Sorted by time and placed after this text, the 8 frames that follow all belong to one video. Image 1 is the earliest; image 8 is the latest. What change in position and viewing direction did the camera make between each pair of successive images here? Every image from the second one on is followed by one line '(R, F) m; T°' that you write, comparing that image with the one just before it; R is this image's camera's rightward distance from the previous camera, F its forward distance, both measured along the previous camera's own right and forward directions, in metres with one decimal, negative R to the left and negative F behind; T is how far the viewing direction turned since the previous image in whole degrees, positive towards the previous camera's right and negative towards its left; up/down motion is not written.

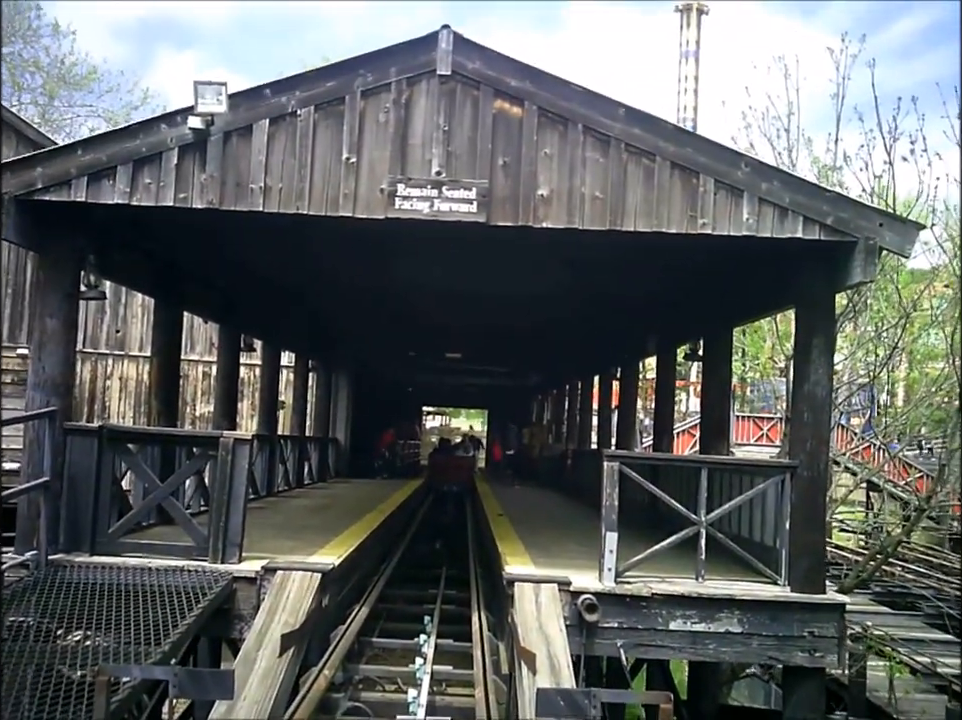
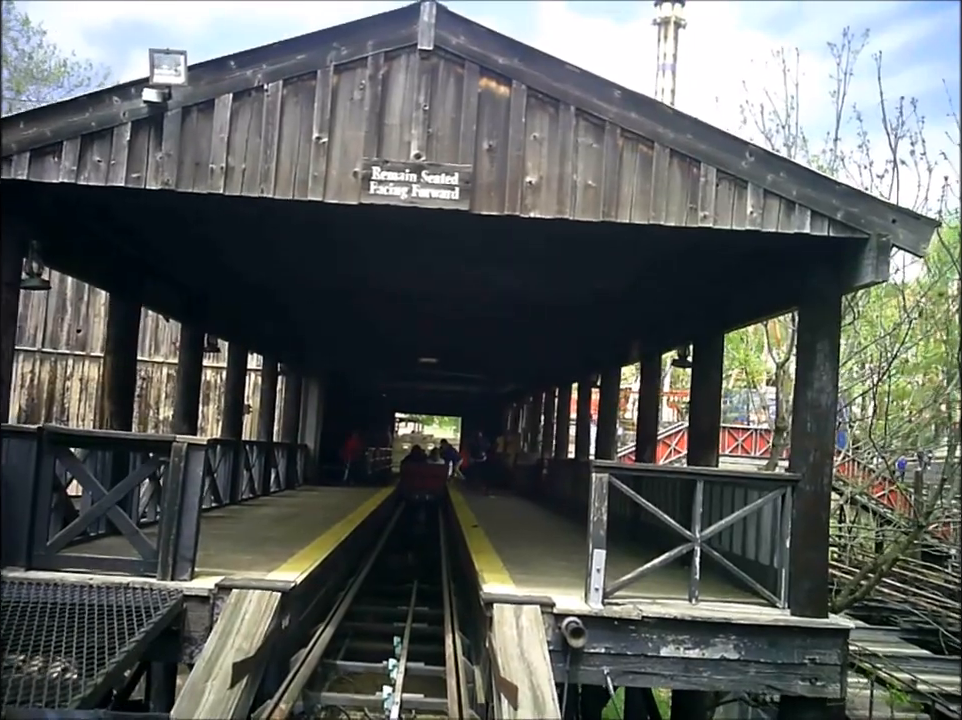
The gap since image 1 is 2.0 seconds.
(0.0, +0.6) m; +2°
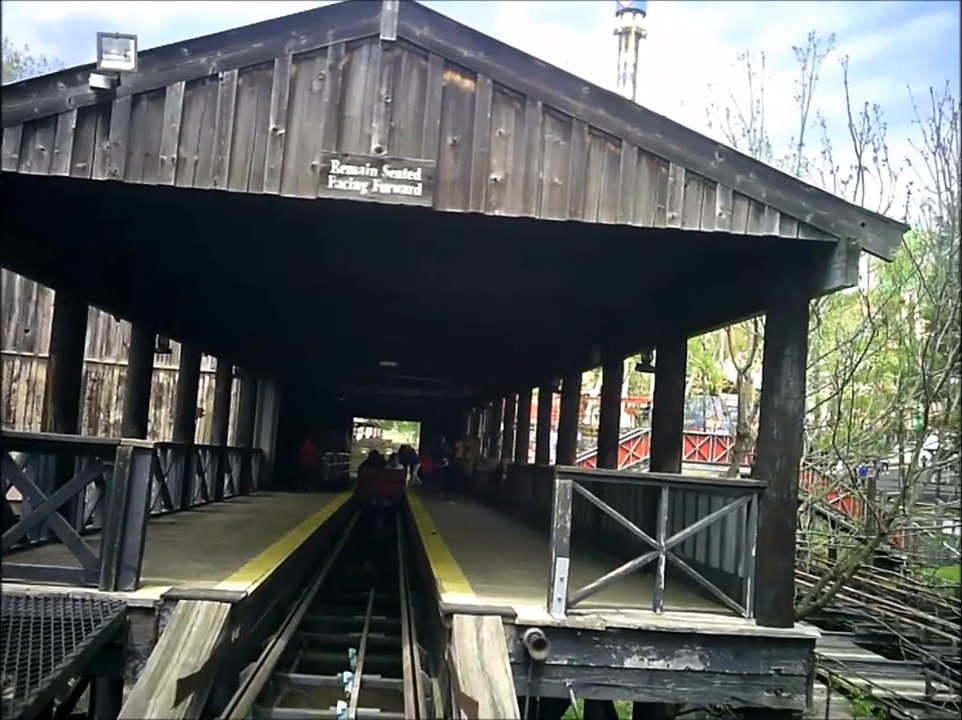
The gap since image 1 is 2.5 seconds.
(0.0, +0.2) m; +2°
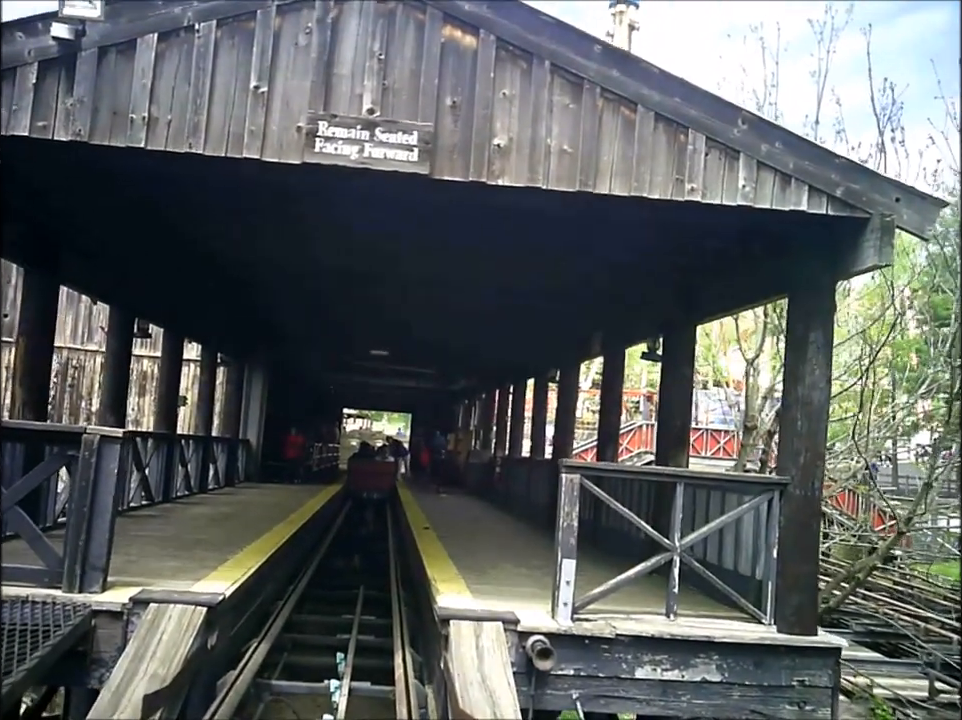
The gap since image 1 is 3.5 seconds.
(-0.1, +0.5) m; +1°
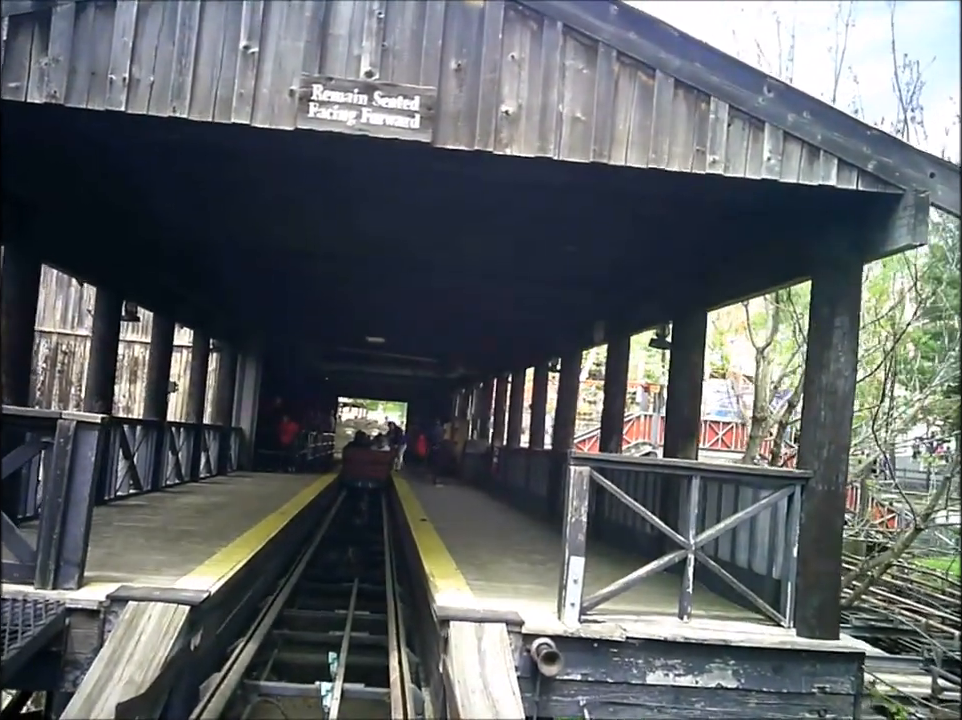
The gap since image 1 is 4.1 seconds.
(0.0, +0.4) m; 0°
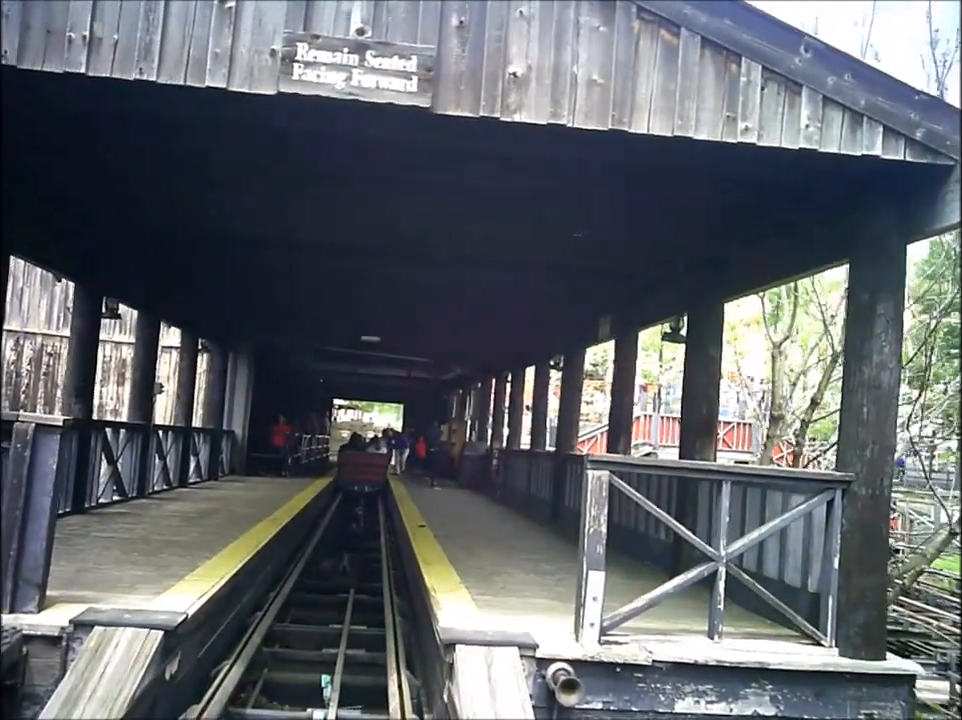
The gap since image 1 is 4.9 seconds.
(-0.1, +0.6) m; 0°
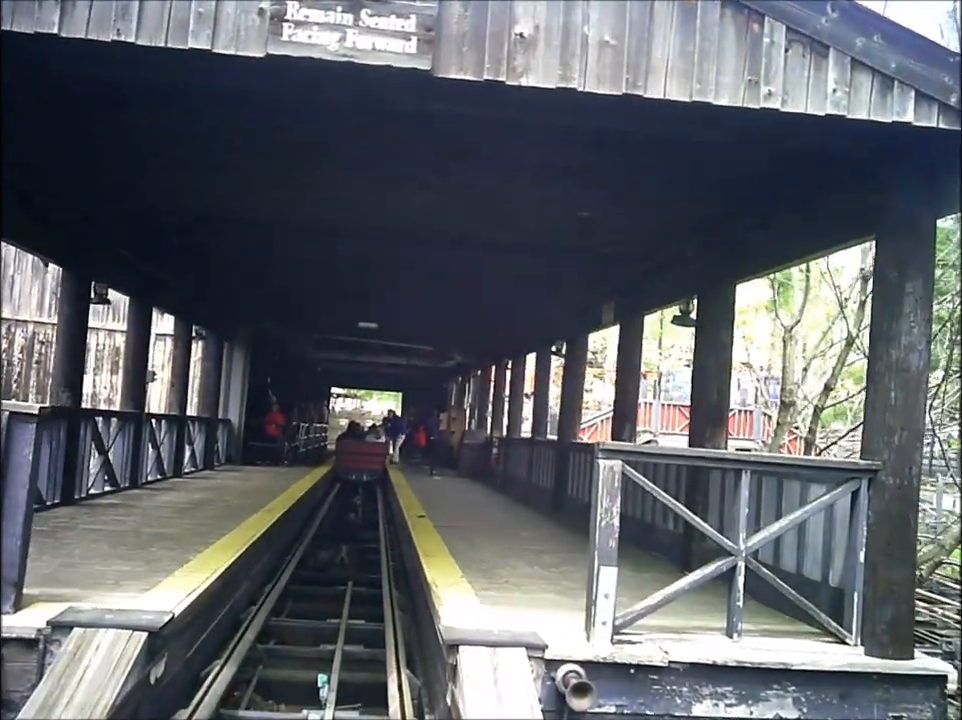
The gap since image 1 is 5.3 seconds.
(0.0, +0.3) m; 0°
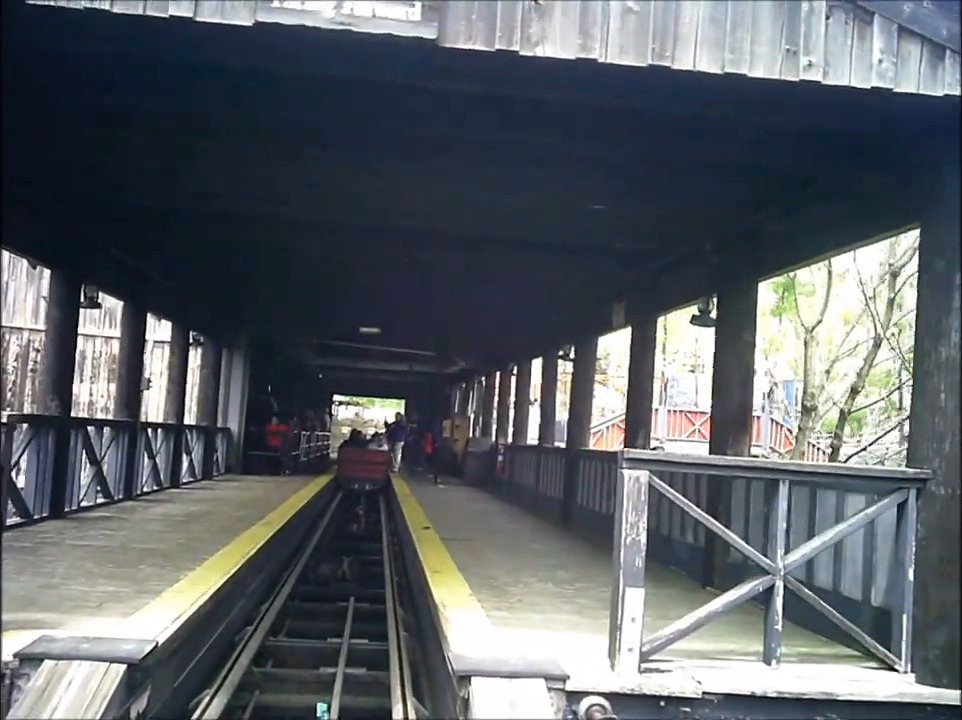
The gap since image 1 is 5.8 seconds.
(0.0, +0.4) m; 0°
